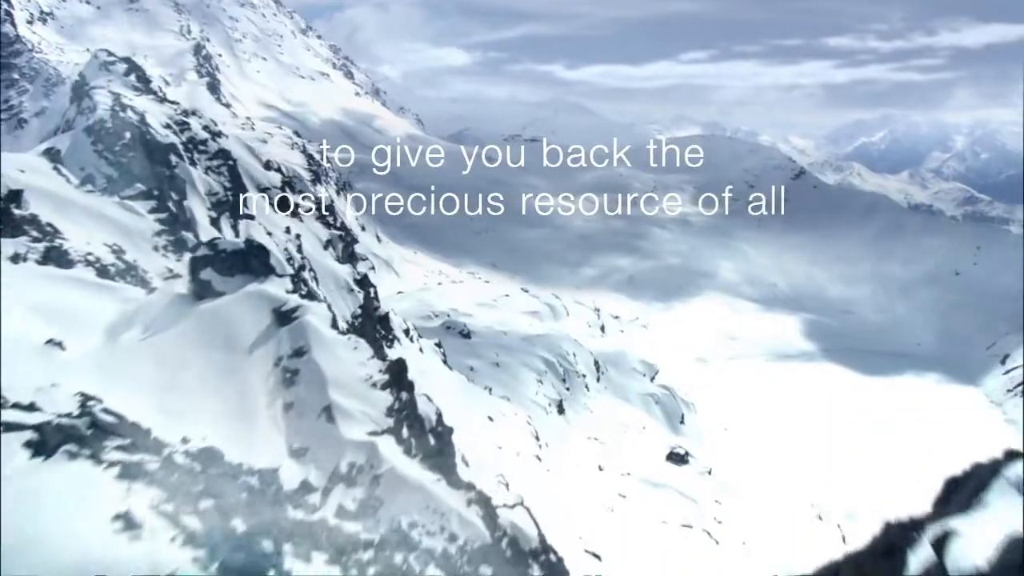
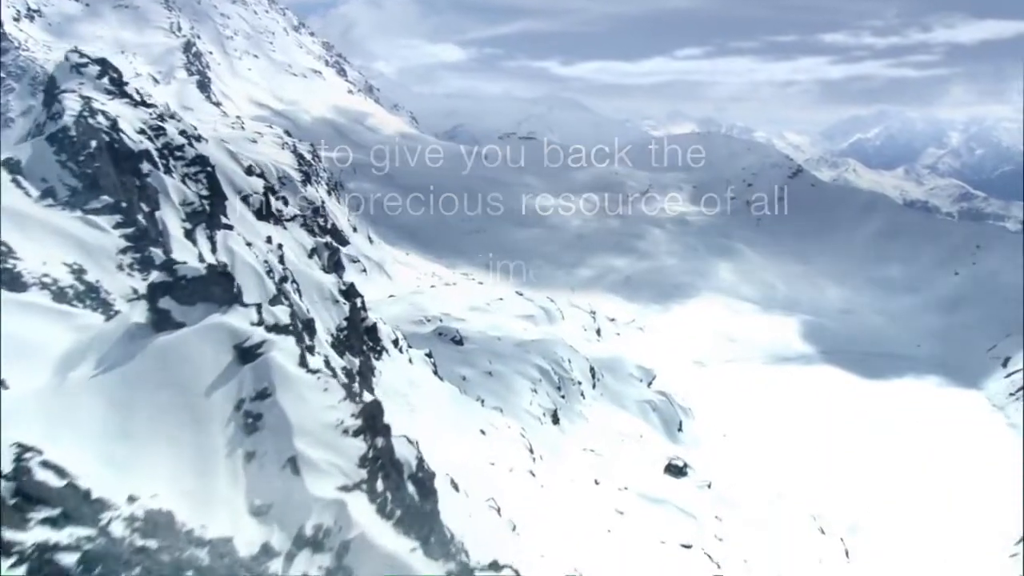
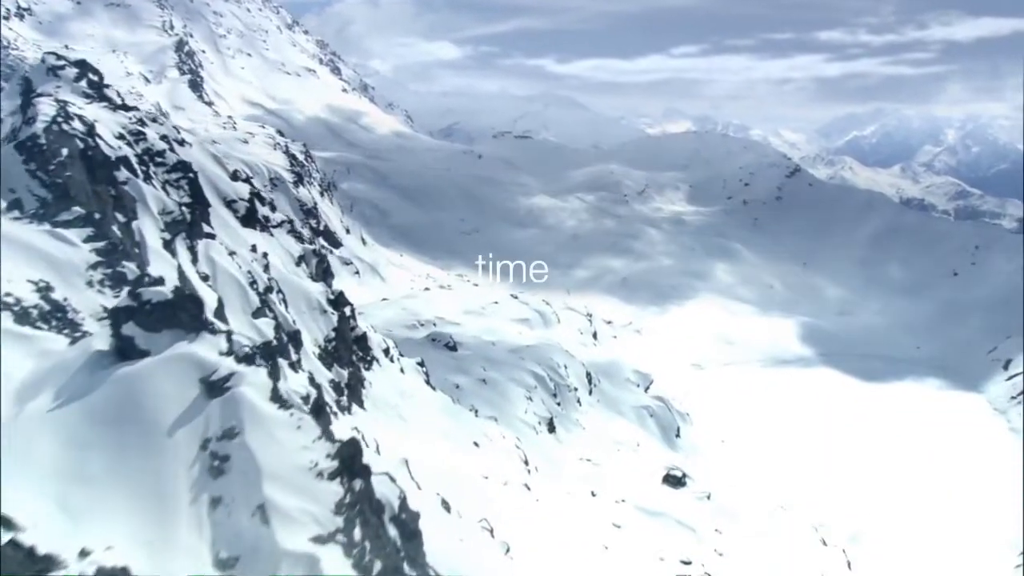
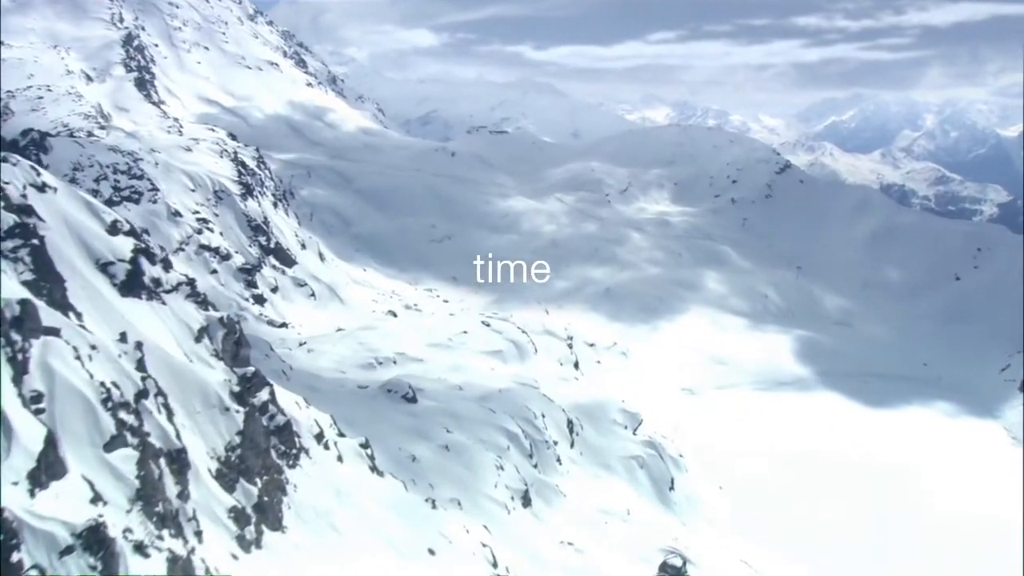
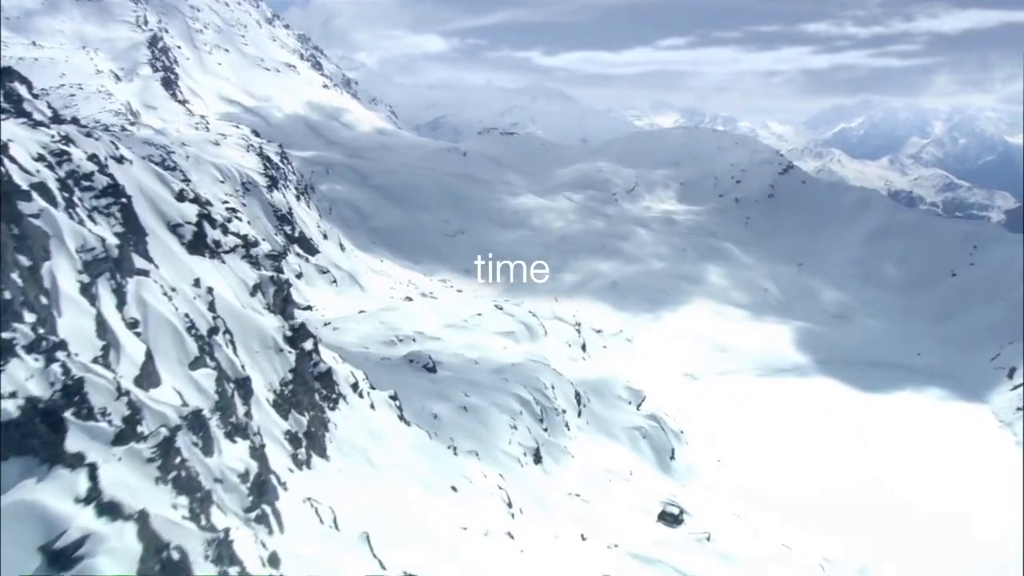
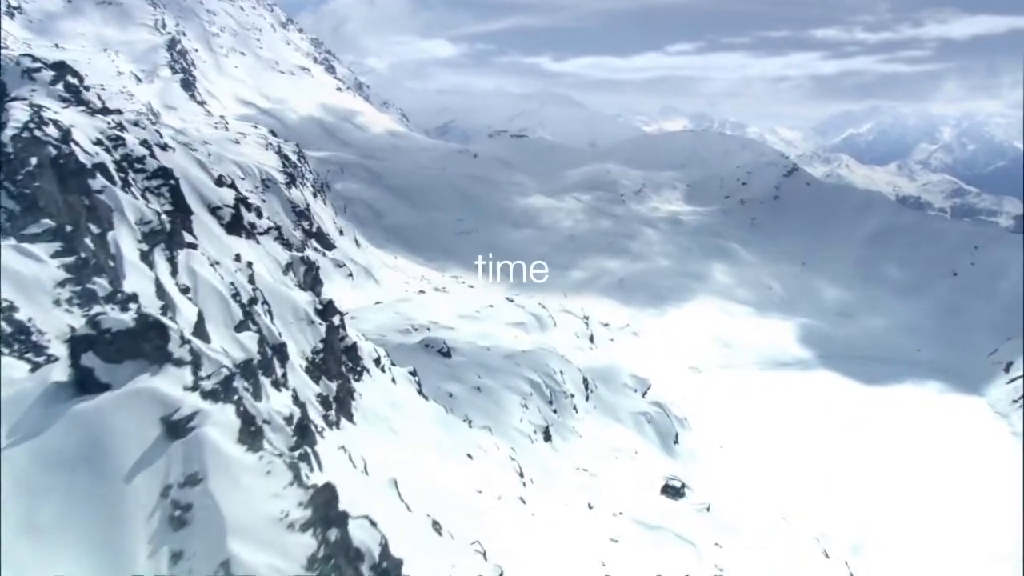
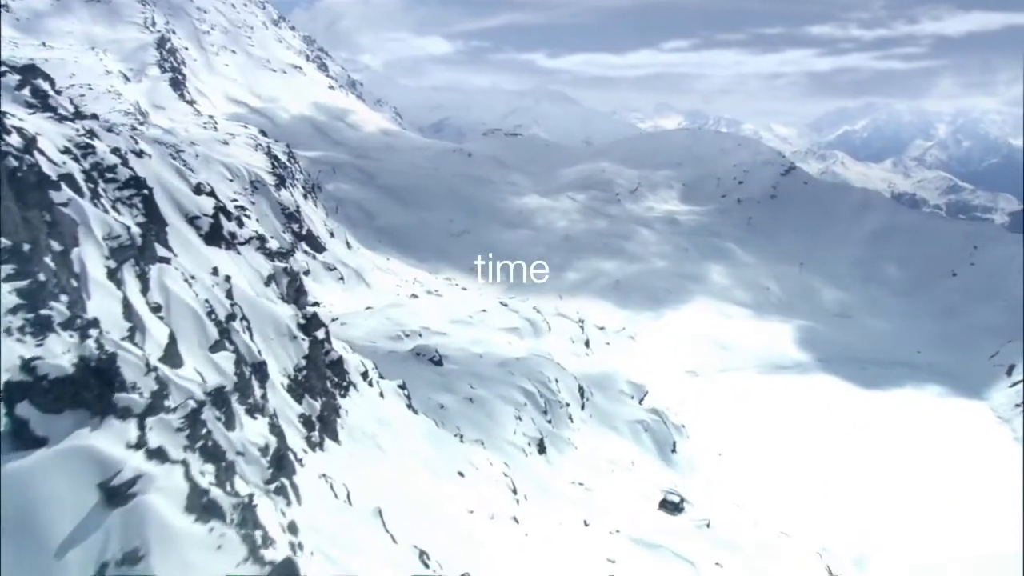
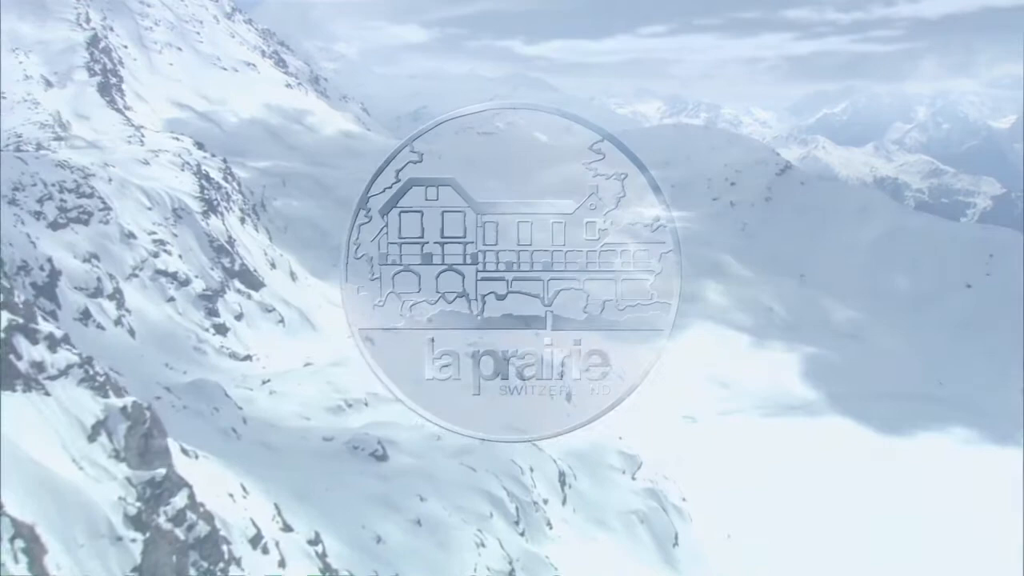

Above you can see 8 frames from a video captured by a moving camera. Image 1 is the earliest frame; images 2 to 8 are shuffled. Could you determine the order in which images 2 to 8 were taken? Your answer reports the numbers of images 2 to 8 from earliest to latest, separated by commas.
2, 3, 6, 7, 5, 4, 8
